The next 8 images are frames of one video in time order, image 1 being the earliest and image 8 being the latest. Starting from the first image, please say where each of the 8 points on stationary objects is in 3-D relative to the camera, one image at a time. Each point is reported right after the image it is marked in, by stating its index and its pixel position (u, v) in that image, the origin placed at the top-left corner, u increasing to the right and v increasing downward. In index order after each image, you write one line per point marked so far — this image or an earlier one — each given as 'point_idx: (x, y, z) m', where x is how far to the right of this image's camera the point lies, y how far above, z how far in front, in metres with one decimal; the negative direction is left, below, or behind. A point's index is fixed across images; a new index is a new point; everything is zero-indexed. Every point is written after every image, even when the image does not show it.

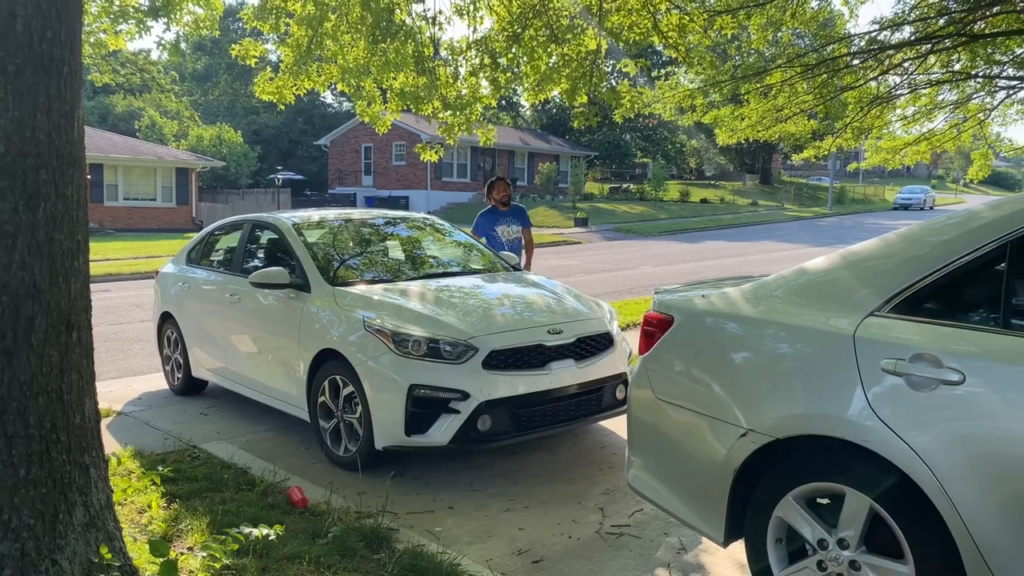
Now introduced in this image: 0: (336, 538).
0: (-0.7, -1.0, +3.2) m
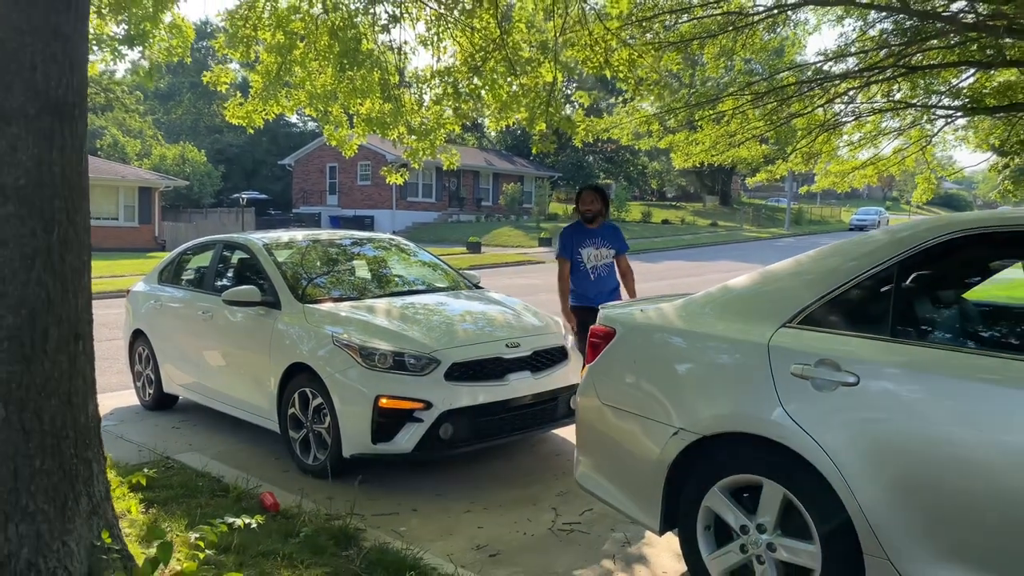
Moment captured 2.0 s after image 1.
0: (-0.9, -1.0, +3.5) m
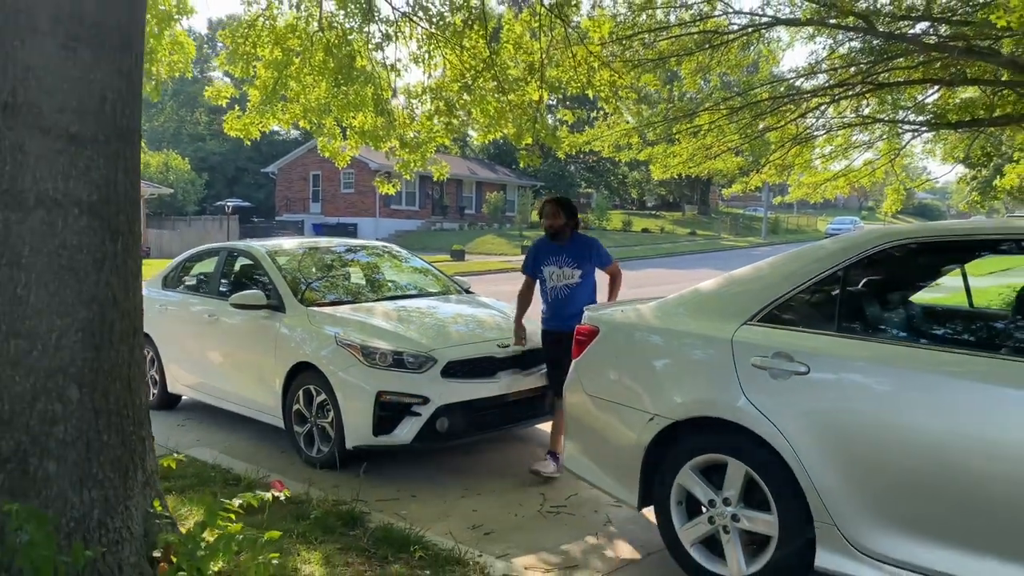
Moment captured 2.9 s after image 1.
0: (-0.9, -1.1, +3.8) m
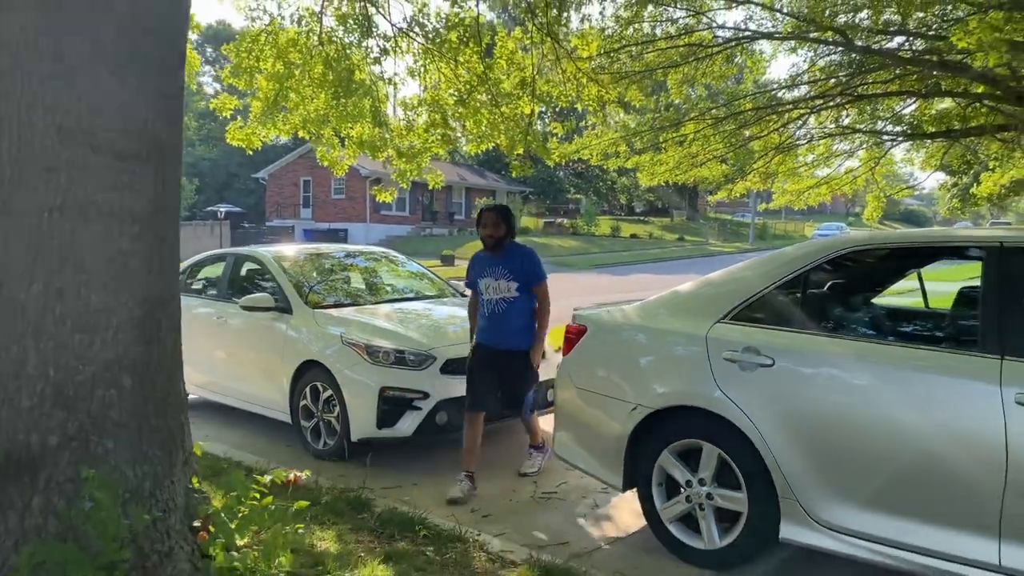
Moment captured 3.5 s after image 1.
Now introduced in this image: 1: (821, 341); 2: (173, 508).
0: (-0.9, -1.1, +4.2) m
1: (+1.2, -0.2, +3.2) m
2: (-1.1, -0.7, +2.7) m
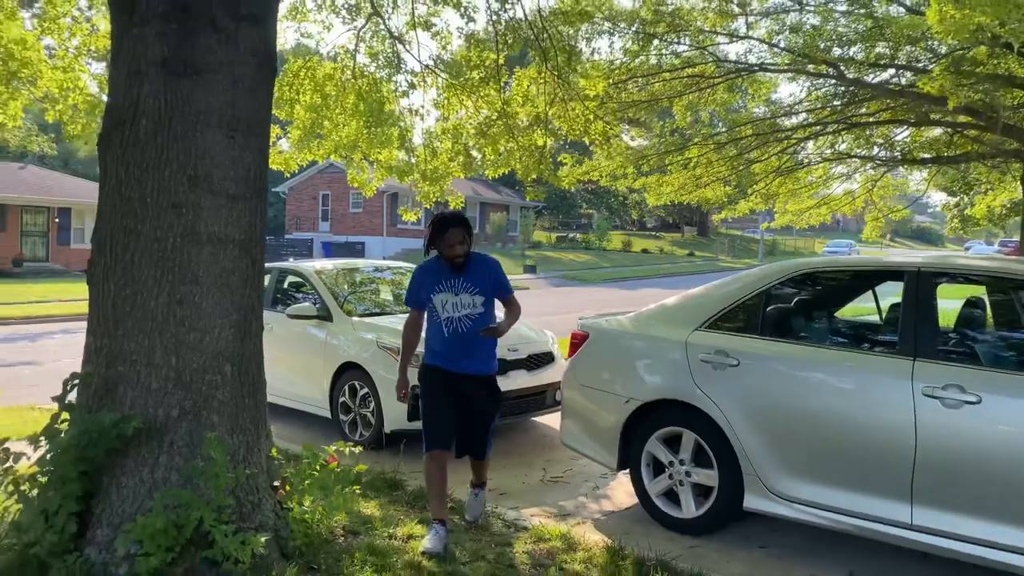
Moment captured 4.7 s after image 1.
0: (-0.8, -1.1, +4.9) m
1: (+1.3, -0.3, +4.0) m
2: (-1.0, -0.8, +3.5) m
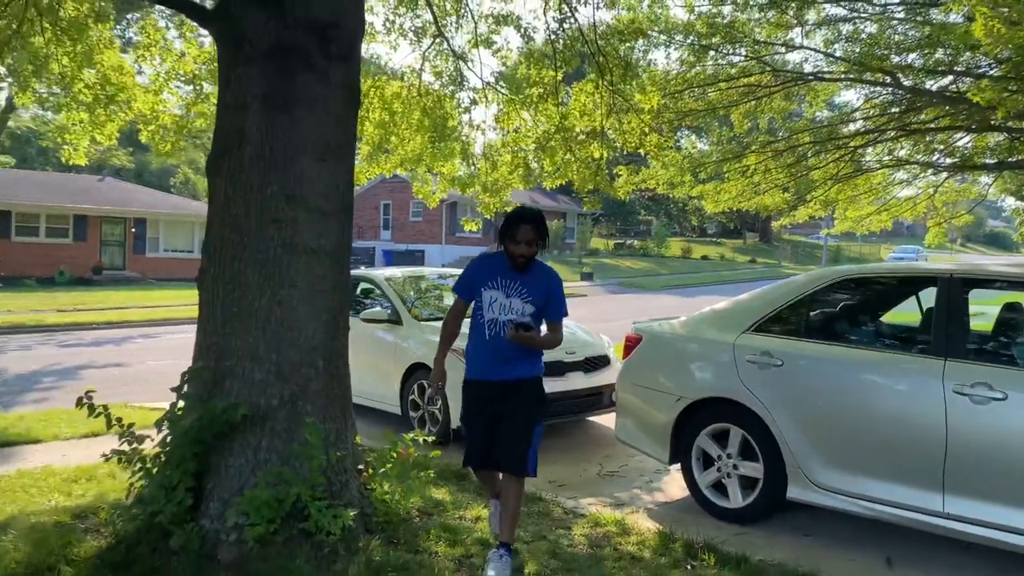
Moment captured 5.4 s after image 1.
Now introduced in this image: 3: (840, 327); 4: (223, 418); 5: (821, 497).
0: (-0.5, -1.2, +5.3) m
1: (+1.6, -0.3, +4.2) m
2: (-0.8, -0.8, +3.9) m
3: (+1.7, -0.2, +4.3) m
4: (-1.2, -0.6, +3.6) m
5: (+1.5, -1.0, +4.1) m
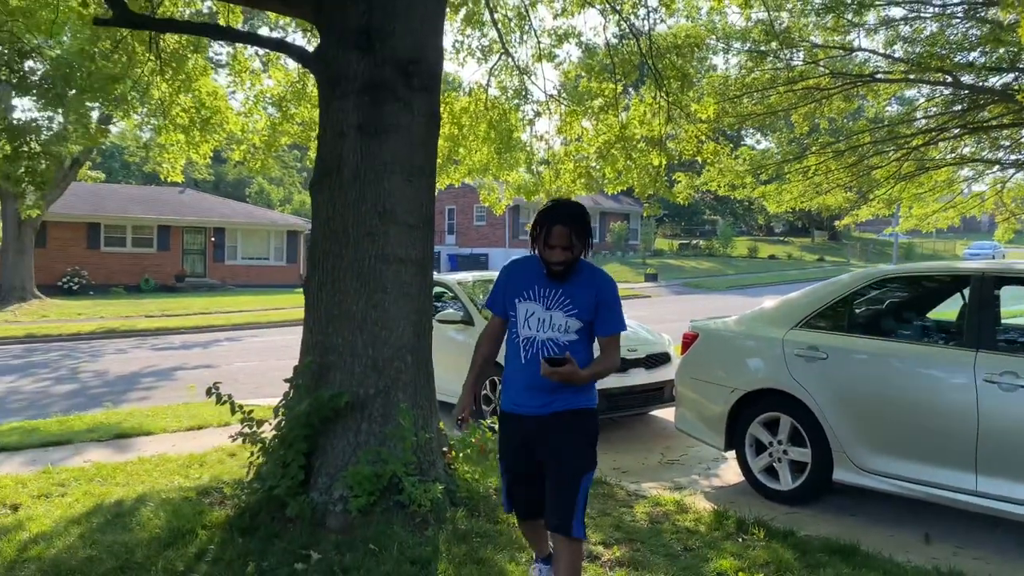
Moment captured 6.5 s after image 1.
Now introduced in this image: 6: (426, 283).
0: (0.0, -1.2, +5.8) m
1: (+1.9, -0.3, +4.6) m
2: (-0.4, -0.8, +4.4) m
3: (+2.0, -0.2, +4.7) m
4: (-0.9, -0.6, +4.2) m
5: (+1.9, -1.0, +4.5) m
6: (-0.5, 0.0, +4.5) m
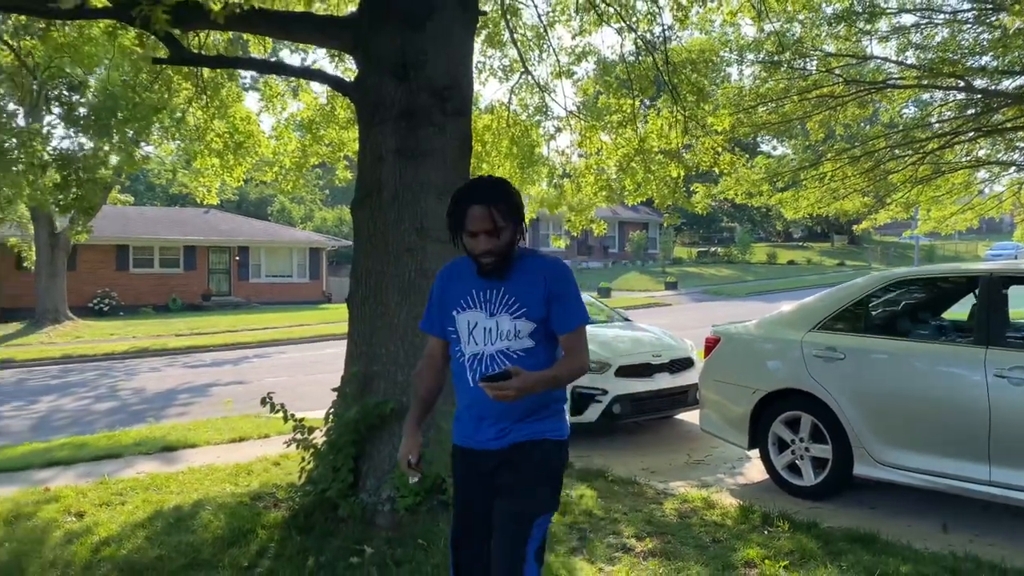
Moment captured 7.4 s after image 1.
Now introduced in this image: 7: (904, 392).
0: (+0.2, -1.3, +6.1) m
1: (+2.1, -0.3, +4.8) m
2: (-0.2, -0.9, +4.7) m
3: (+2.2, -0.2, +4.9) m
4: (-0.7, -0.7, +4.4) m
5: (+2.1, -1.0, +4.7) m
6: (-0.3, 0.0, +4.8) m
7: (+2.1, -0.6, +4.6) m
